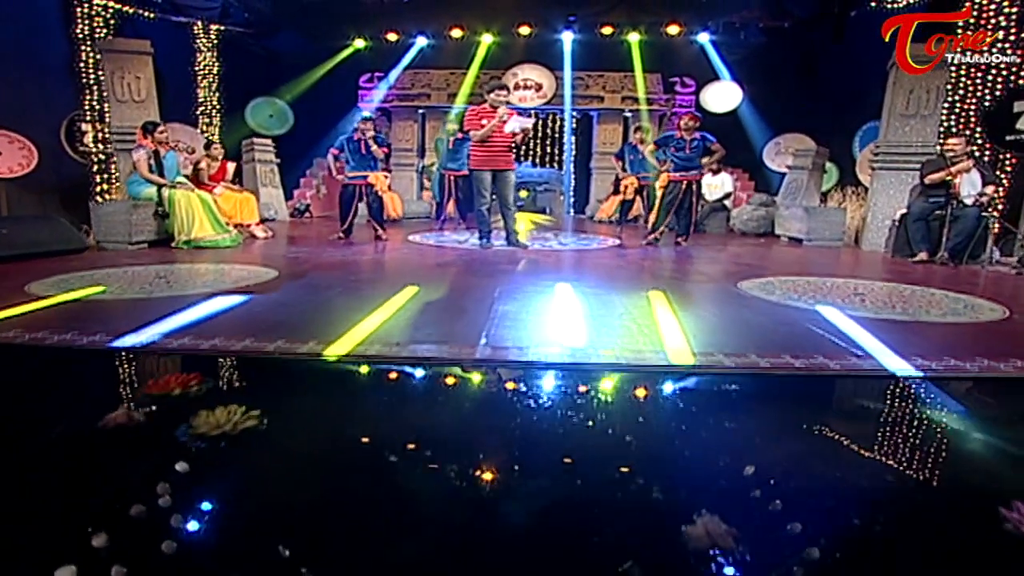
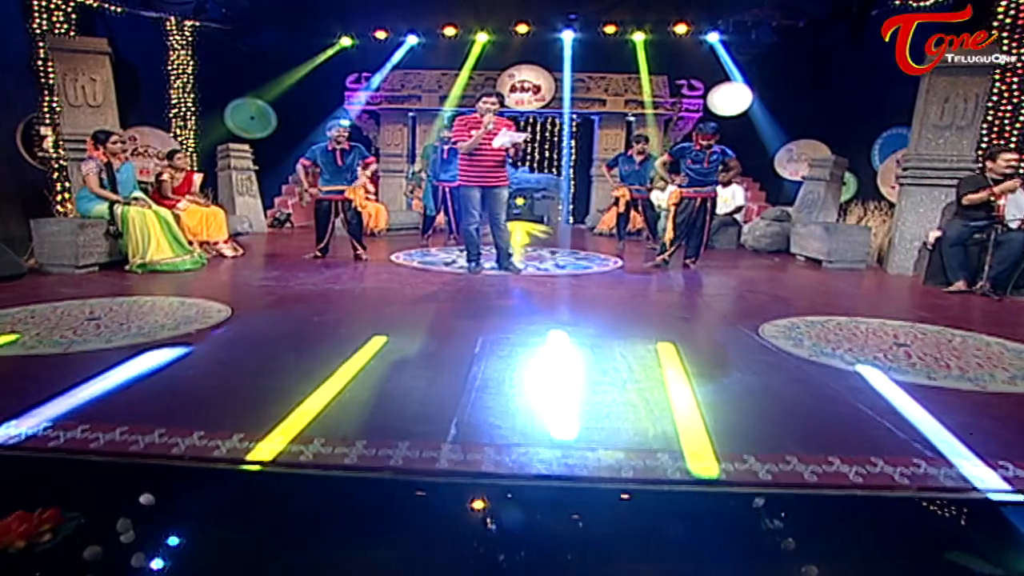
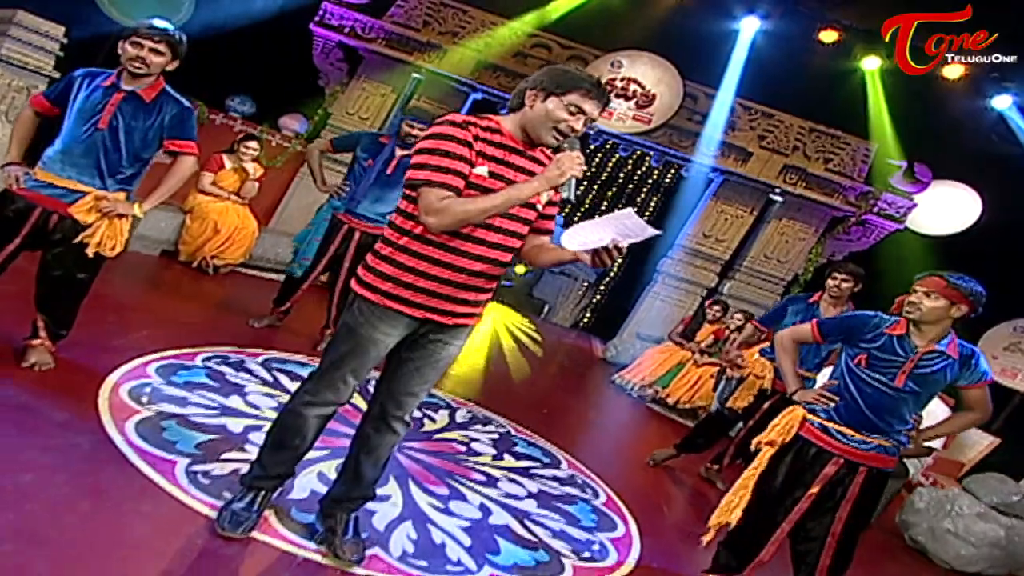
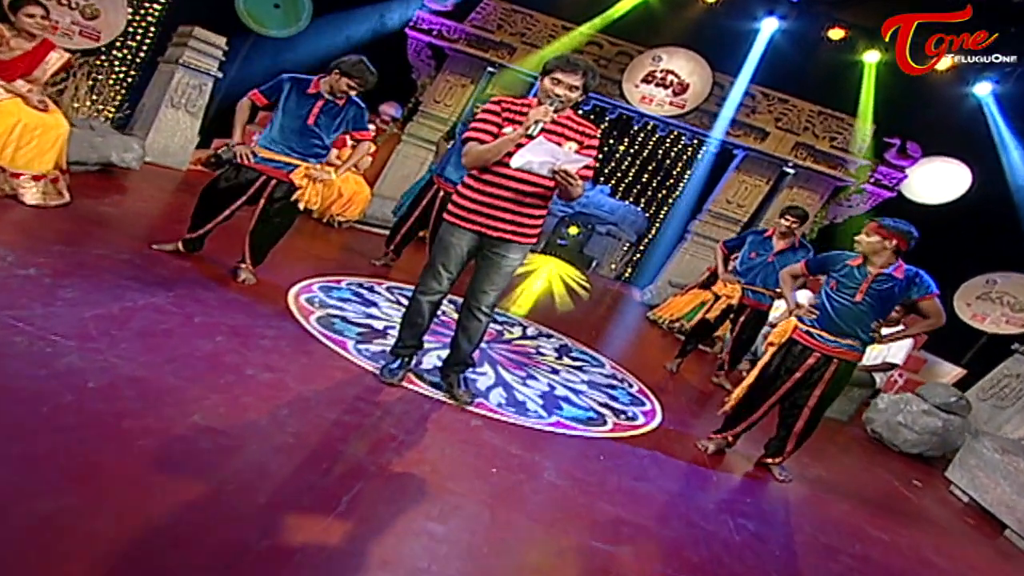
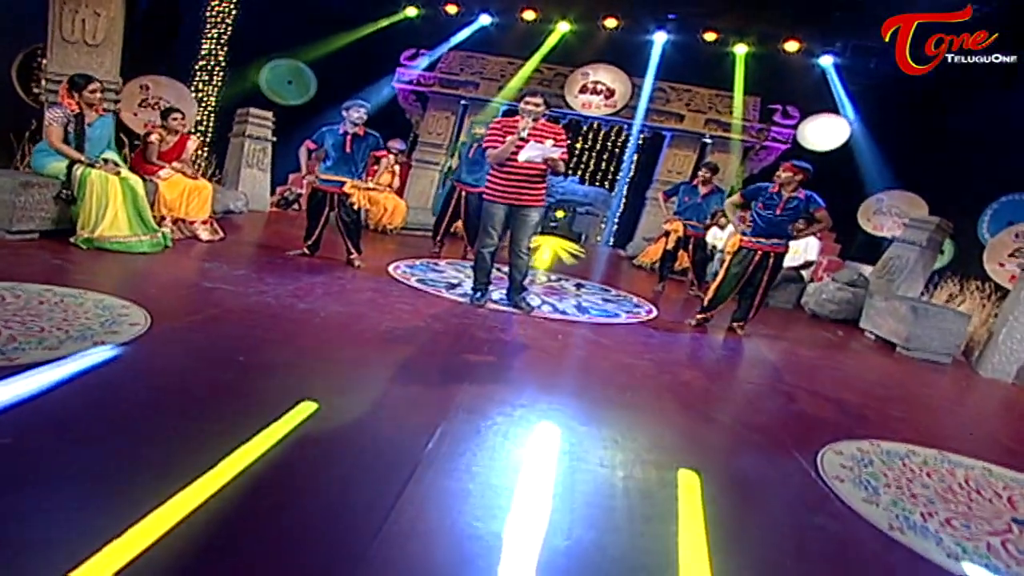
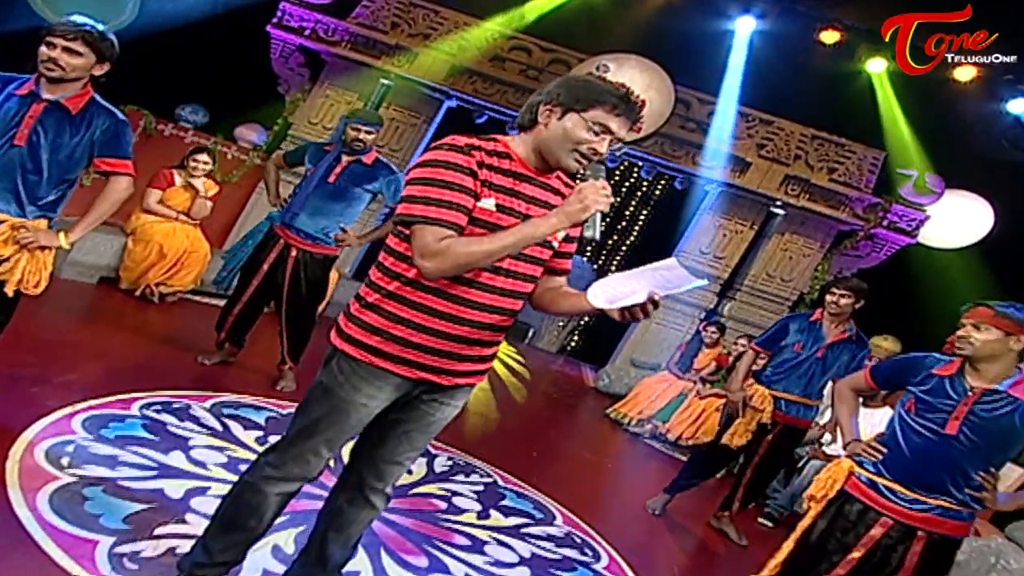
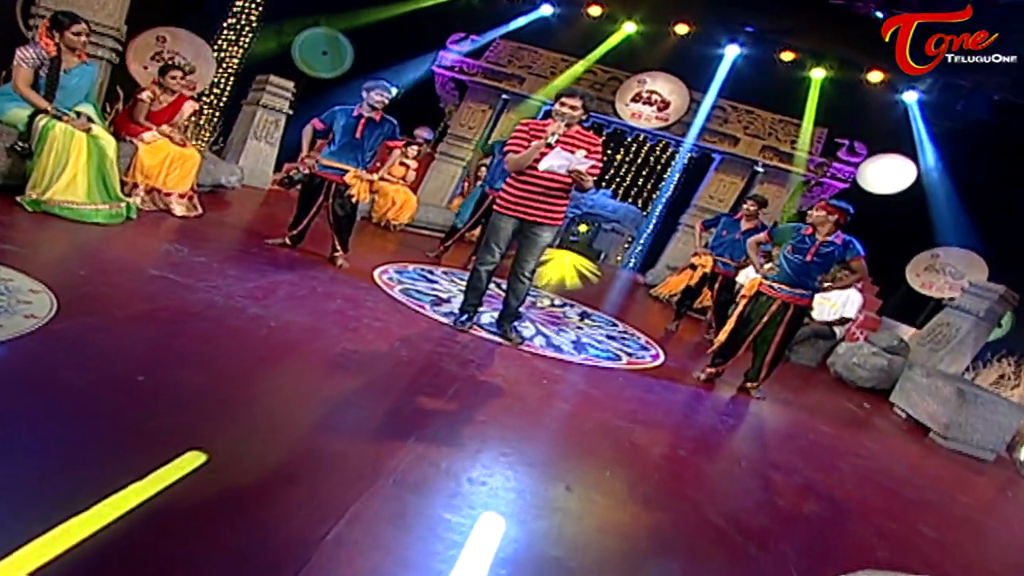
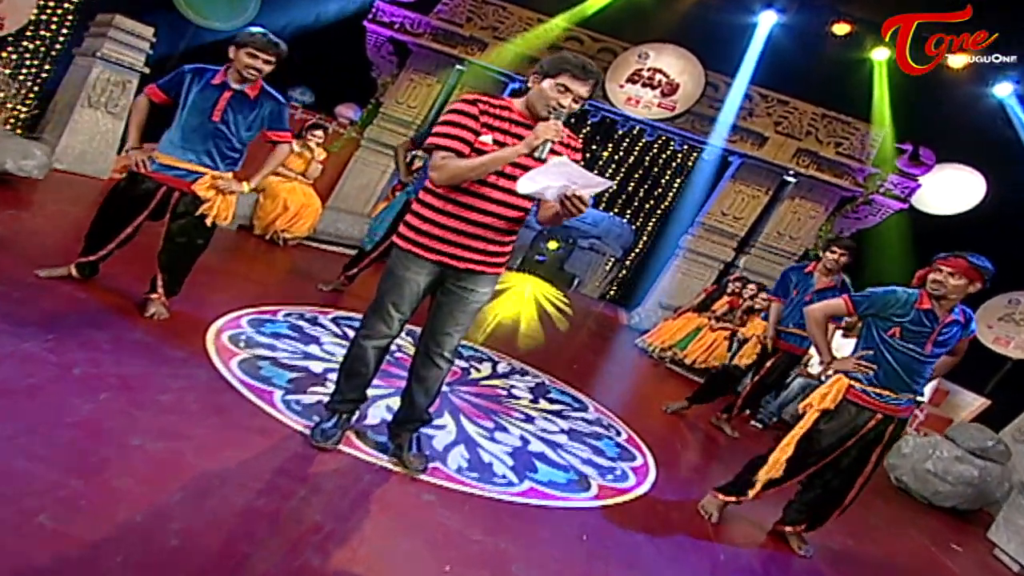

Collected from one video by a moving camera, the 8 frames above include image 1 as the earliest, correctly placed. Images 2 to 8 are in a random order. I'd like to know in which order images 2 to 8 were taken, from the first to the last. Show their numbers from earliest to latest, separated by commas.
2, 5, 7, 4, 8, 3, 6
